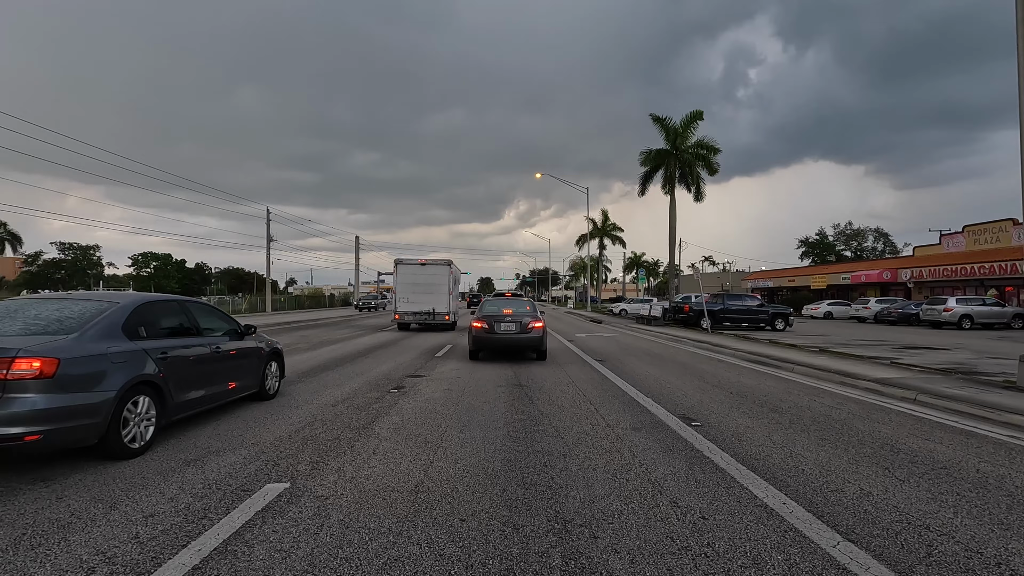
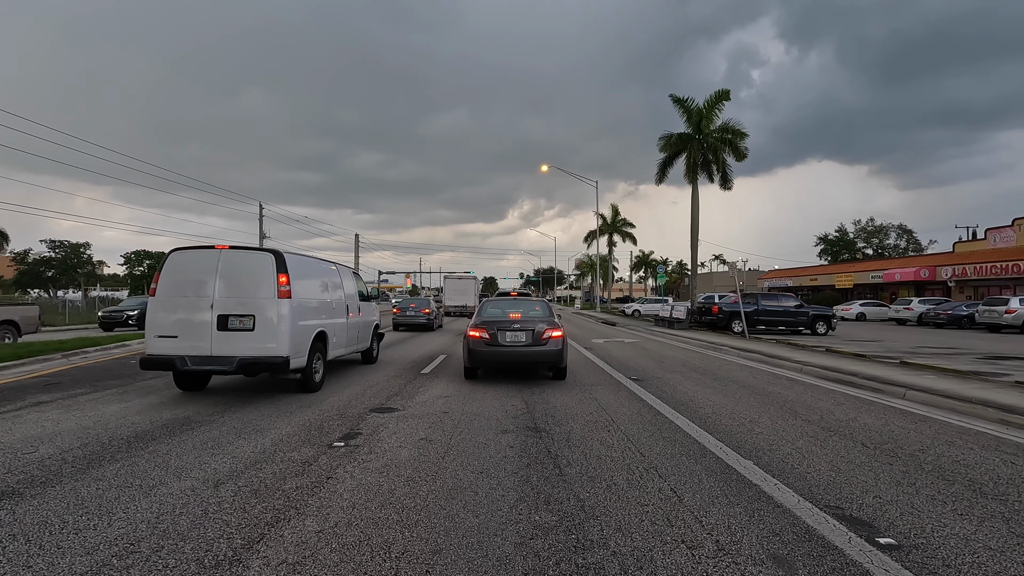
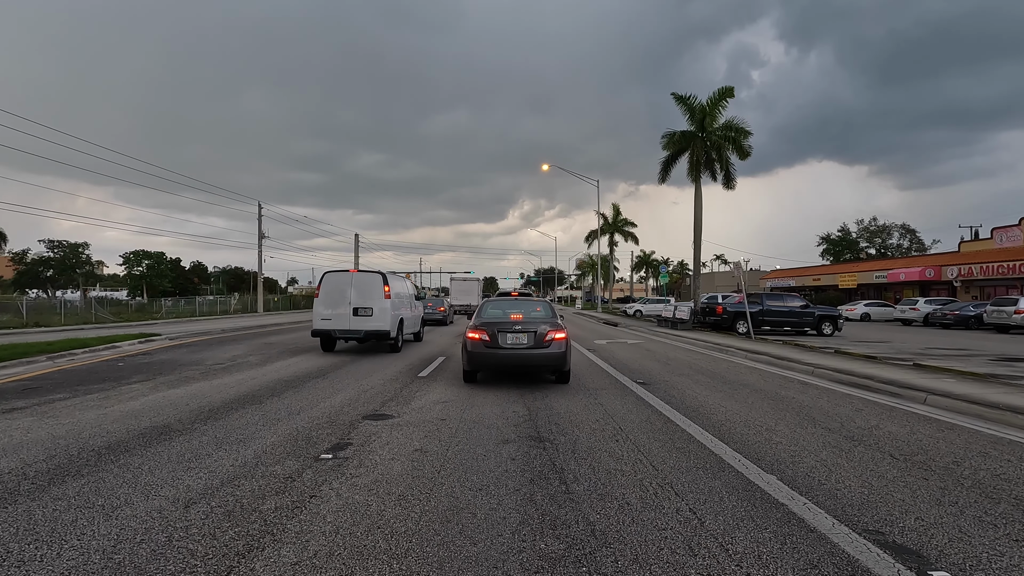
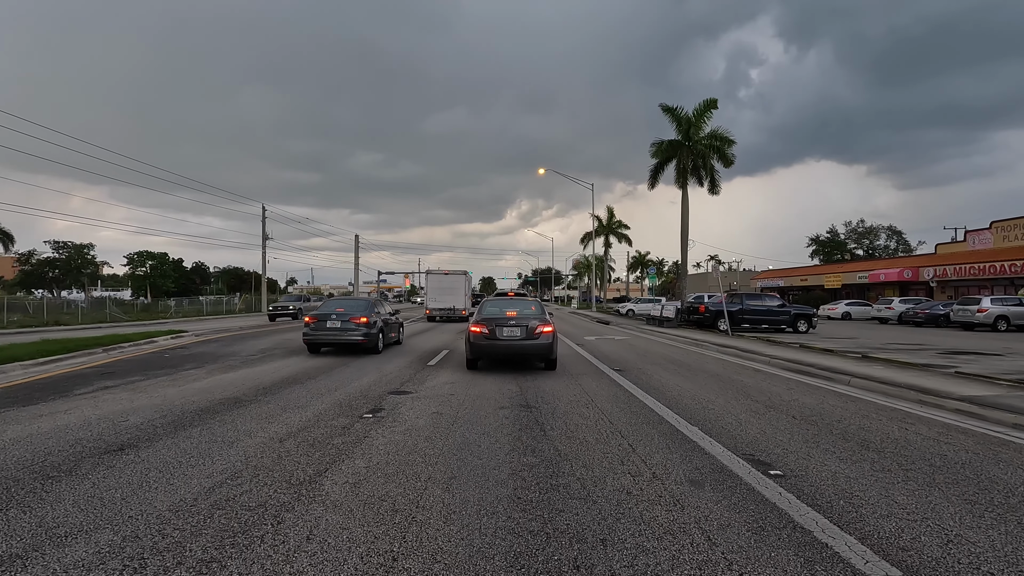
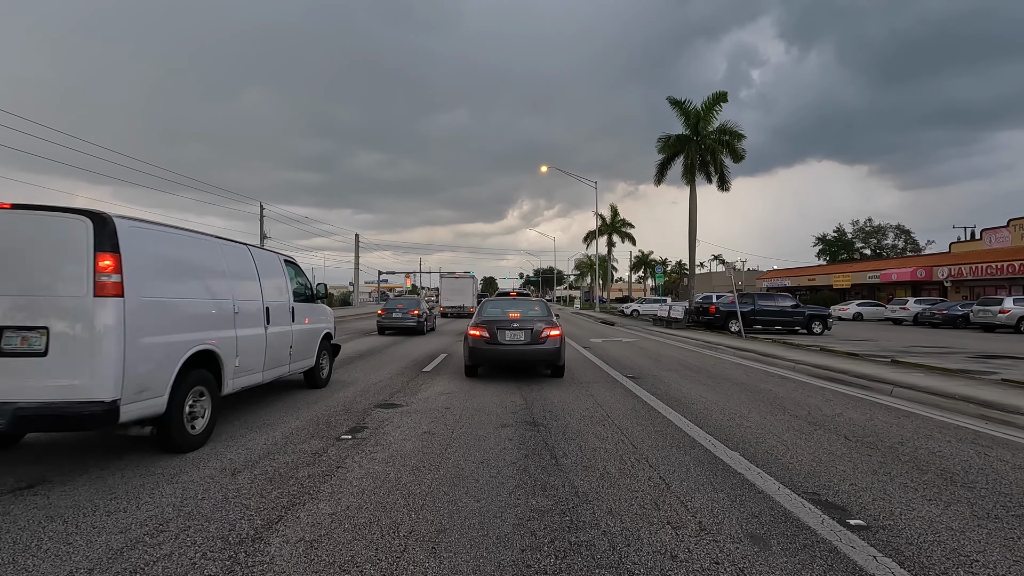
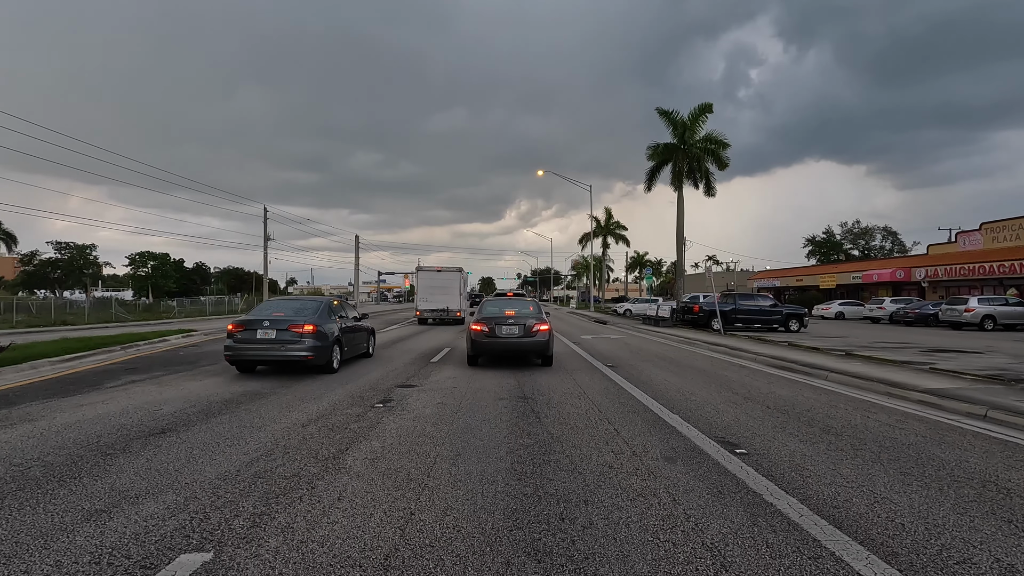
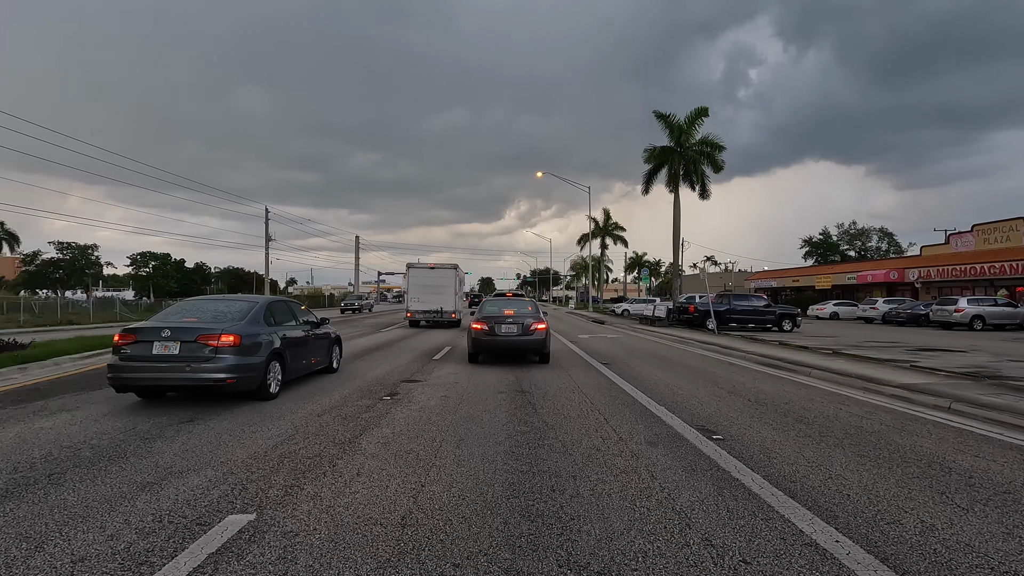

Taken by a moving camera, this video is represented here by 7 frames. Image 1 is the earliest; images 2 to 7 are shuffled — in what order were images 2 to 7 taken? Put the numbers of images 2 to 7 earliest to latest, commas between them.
7, 6, 4, 5, 2, 3
